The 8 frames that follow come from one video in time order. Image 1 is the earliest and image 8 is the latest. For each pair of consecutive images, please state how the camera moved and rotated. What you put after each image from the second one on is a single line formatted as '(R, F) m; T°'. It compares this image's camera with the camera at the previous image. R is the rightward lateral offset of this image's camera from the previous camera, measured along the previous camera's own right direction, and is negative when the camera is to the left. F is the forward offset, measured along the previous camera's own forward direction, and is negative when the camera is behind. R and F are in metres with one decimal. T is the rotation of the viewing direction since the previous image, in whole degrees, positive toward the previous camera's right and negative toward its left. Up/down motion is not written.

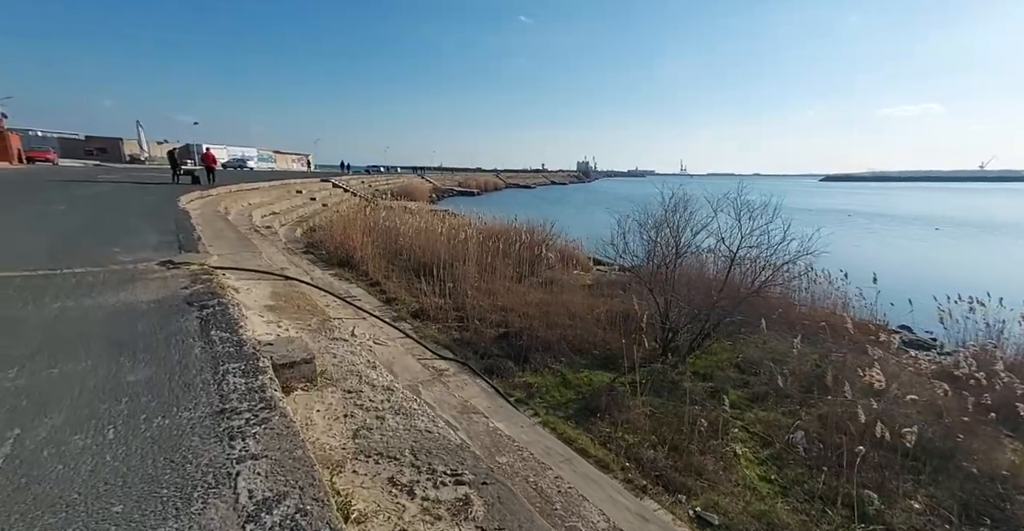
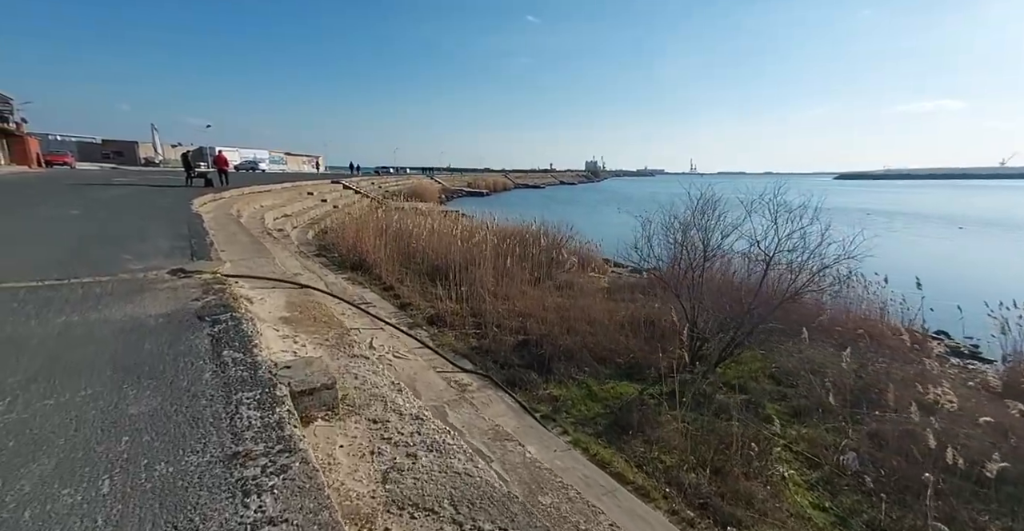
(-0.2, +0.2) m; -1°
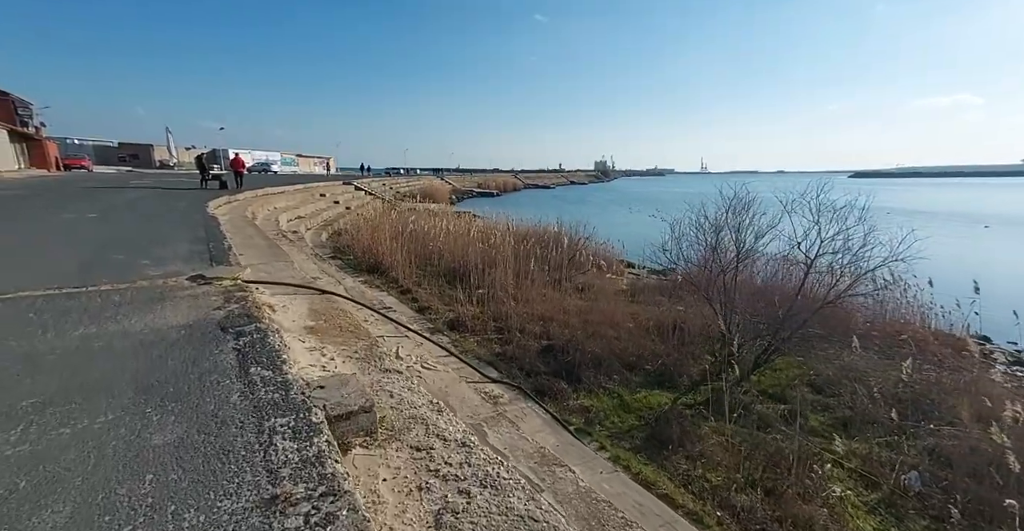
(-0.2, +0.2) m; -1°
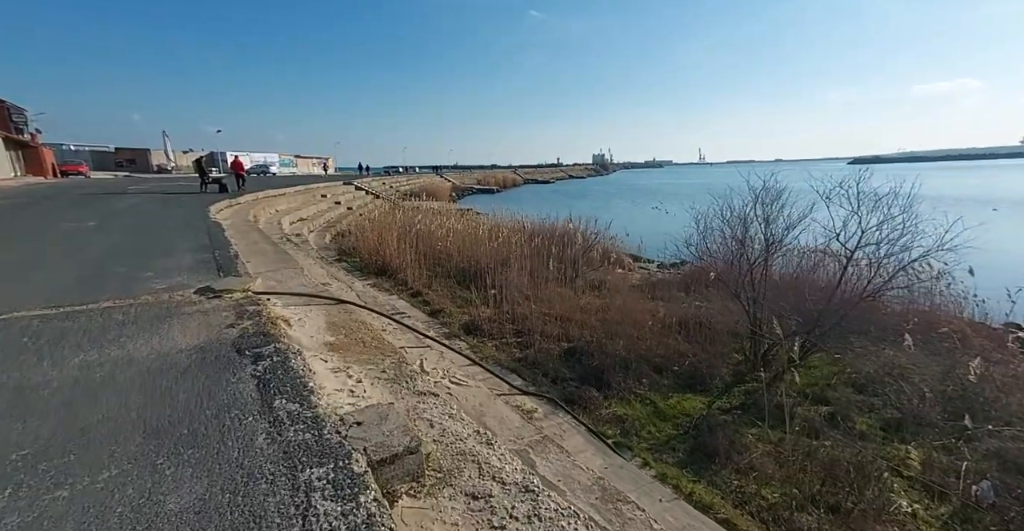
(-0.2, +0.3) m; 0°
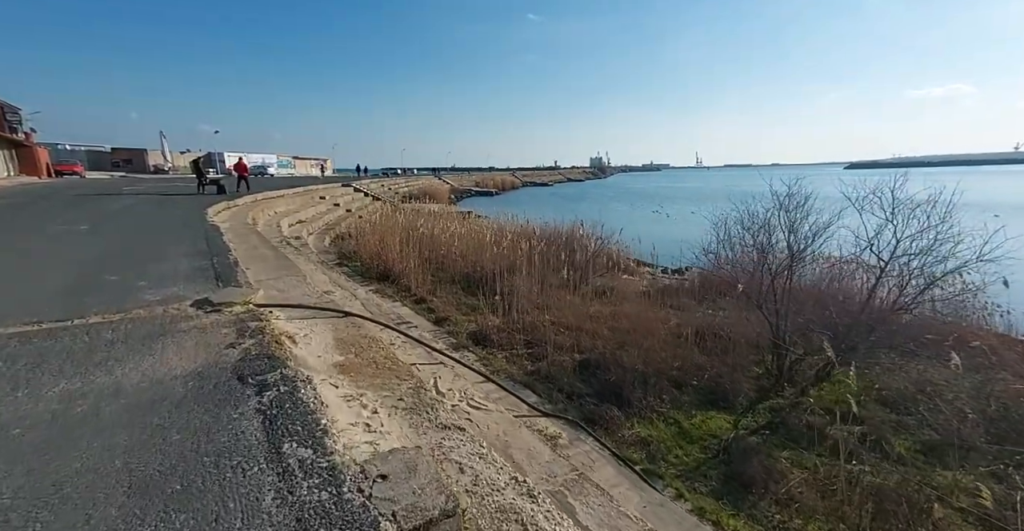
(-0.2, +0.3) m; 0°
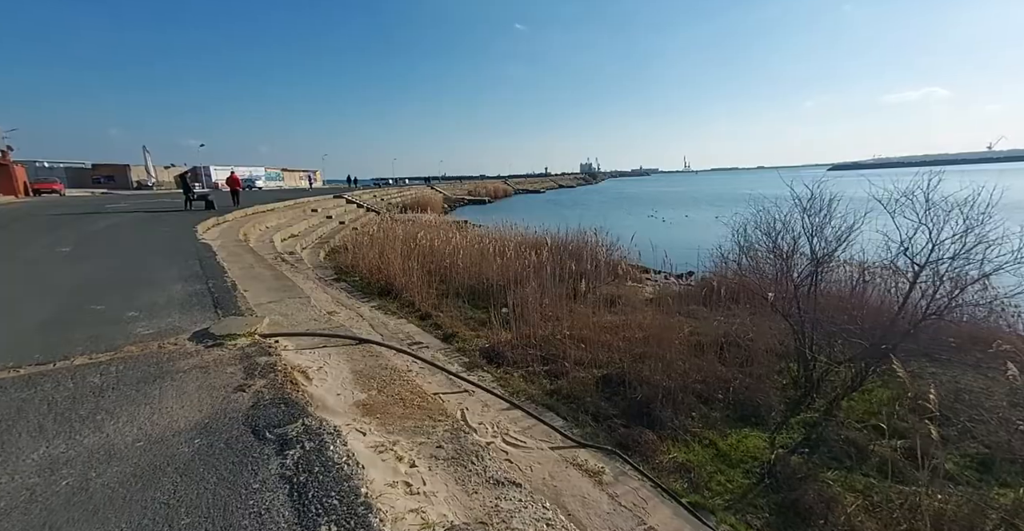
(-0.3, +0.3) m; +1°
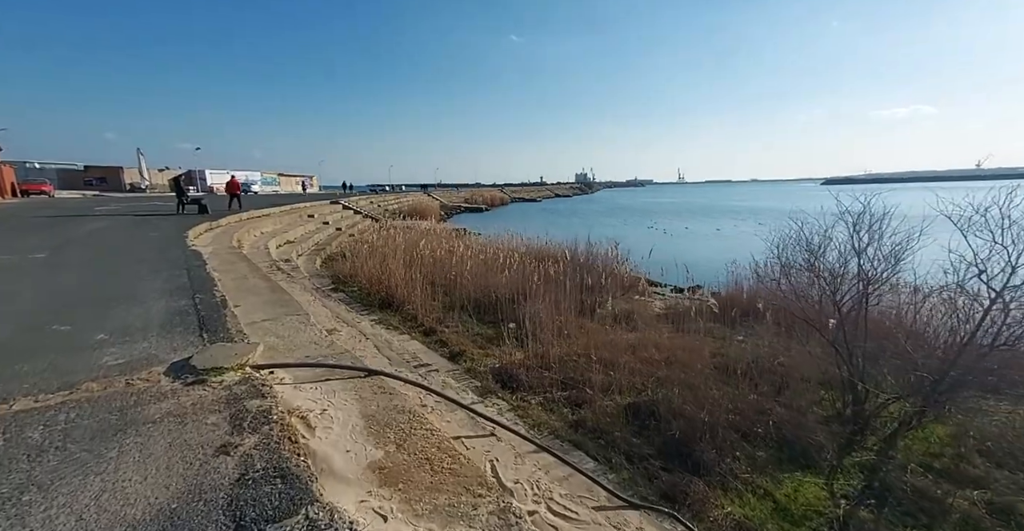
(-0.3, +0.5) m; +1°
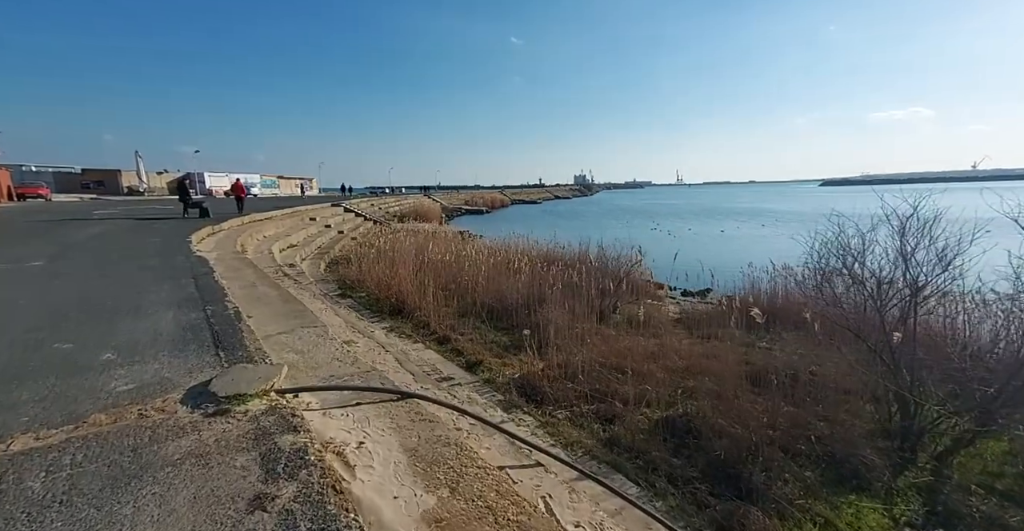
(-0.3, +0.3) m; 0°
